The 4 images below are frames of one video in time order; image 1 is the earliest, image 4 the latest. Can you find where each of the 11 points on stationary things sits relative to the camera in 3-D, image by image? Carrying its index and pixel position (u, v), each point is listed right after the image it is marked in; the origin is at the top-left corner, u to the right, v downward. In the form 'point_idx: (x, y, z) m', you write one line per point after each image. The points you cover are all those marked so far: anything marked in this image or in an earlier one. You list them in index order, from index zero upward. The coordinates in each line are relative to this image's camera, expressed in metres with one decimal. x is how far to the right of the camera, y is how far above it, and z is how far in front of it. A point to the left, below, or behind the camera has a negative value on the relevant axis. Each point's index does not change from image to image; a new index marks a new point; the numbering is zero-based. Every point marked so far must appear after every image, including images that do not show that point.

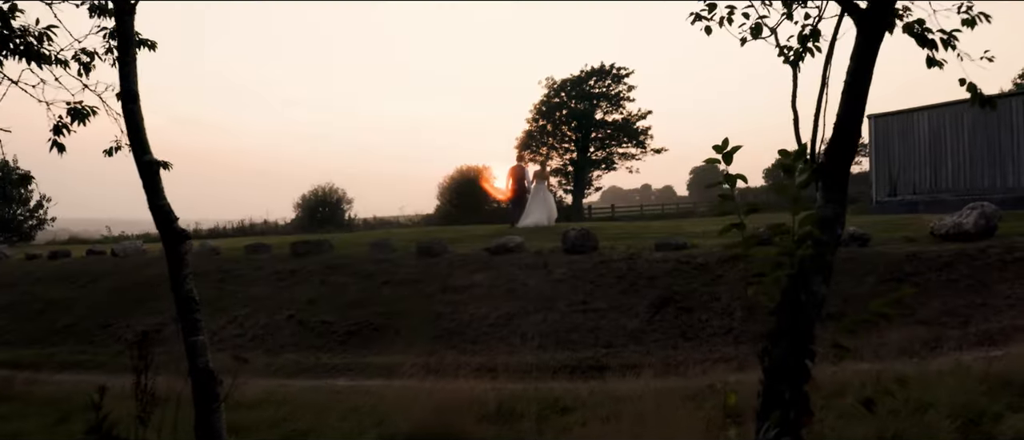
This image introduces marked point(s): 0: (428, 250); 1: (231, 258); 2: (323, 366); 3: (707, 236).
0: (-1.6, -0.6, +14.3) m
1: (-6.7, -0.9, +17.4) m
2: (-2.9, -2.3, +11.5) m
3: (+3.7, -0.3, +13.7) m
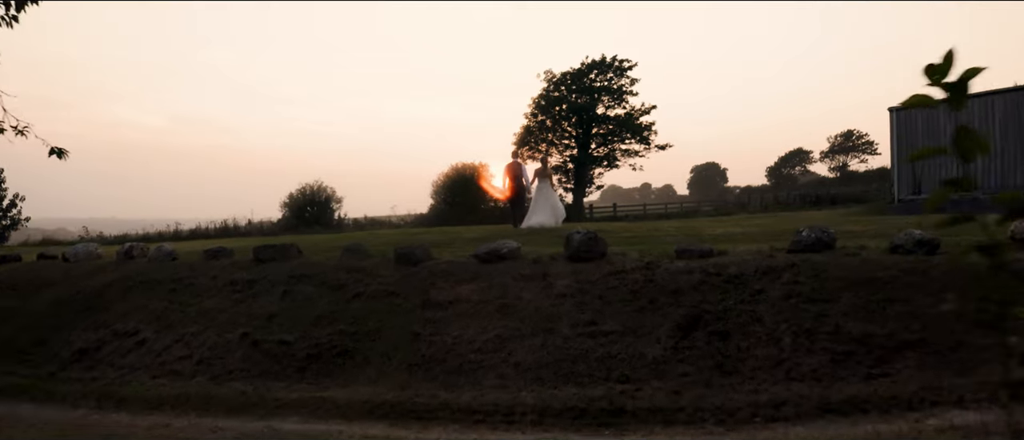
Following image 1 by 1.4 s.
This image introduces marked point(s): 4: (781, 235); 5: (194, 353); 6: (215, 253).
0: (-1.7, -0.6, +12.2) m
1: (-6.8, -0.9, +15.3) m
2: (-3.0, -2.3, +9.4) m
3: (+3.6, -0.3, +11.6) m
4: (+4.5, -0.3, +12.2) m
5: (-5.1, -2.1, +11.8) m
6: (-6.2, -0.7, +15.3) m
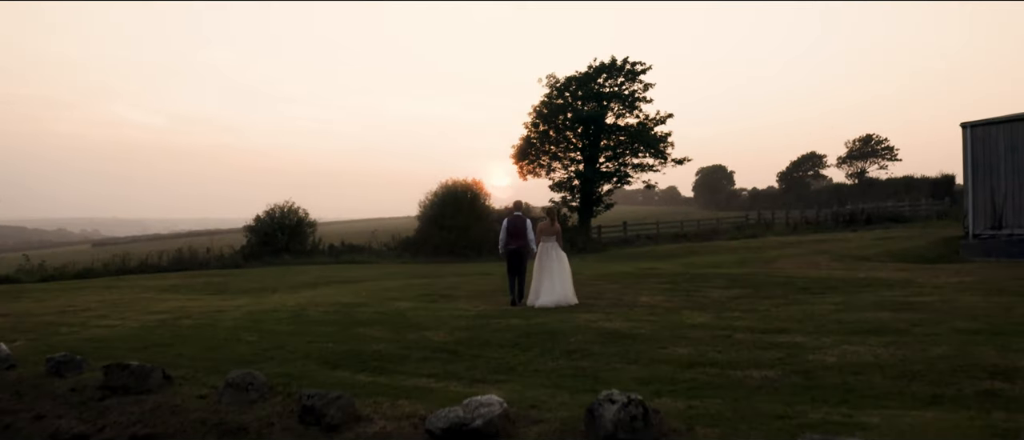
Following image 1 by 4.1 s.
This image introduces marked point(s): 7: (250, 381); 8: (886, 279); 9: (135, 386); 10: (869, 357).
0: (-1.9, -1.9, +7.3) m
1: (-6.9, -2.2, +10.4) m
2: (-3.2, -3.6, +4.4) m
3: (+3.4, -1.7, +6.6) m
4: (+4.3, -1.6, +7.2) m
5: (-5.3, -3.5, +6.8) m
6: (-6.3, -2.0, +10.3) m
7: (-3.0, -1.8, +8.4) m
8: (+8.3, -1.3, +16.4) m
9: (-4.6, -2.0, +9.0) m
10: (+4.0, -1.5, +8.3) m
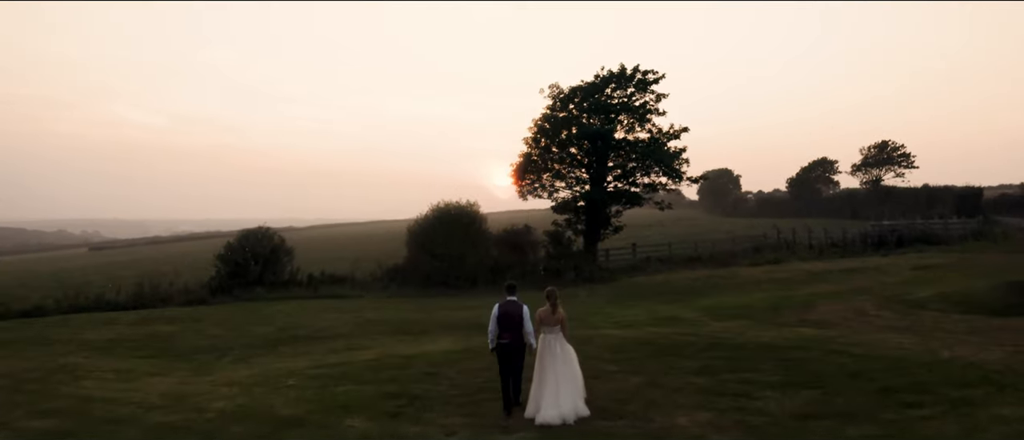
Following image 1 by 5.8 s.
0: (-2.0, -3.2, +3.8) m
1: (-7.1, -3.5, +6.9) m
2: (-3.4, -4.9, +0.9) m
3: (+3.2, -2.9, +3.2) m
4: (+4.2, -2.8, +3.7) m
5: (-5.4, -4.7, +3.3) m
6: (-6.5, -3.2, +6.8) m
7: (-3.1, -3.1, +4.9) m
8: (+8.2, -2.6, +12.9) m
9: (-4.7, -3.2, +5.6) m
10: (+3.9, -2.8, +4.9) m
